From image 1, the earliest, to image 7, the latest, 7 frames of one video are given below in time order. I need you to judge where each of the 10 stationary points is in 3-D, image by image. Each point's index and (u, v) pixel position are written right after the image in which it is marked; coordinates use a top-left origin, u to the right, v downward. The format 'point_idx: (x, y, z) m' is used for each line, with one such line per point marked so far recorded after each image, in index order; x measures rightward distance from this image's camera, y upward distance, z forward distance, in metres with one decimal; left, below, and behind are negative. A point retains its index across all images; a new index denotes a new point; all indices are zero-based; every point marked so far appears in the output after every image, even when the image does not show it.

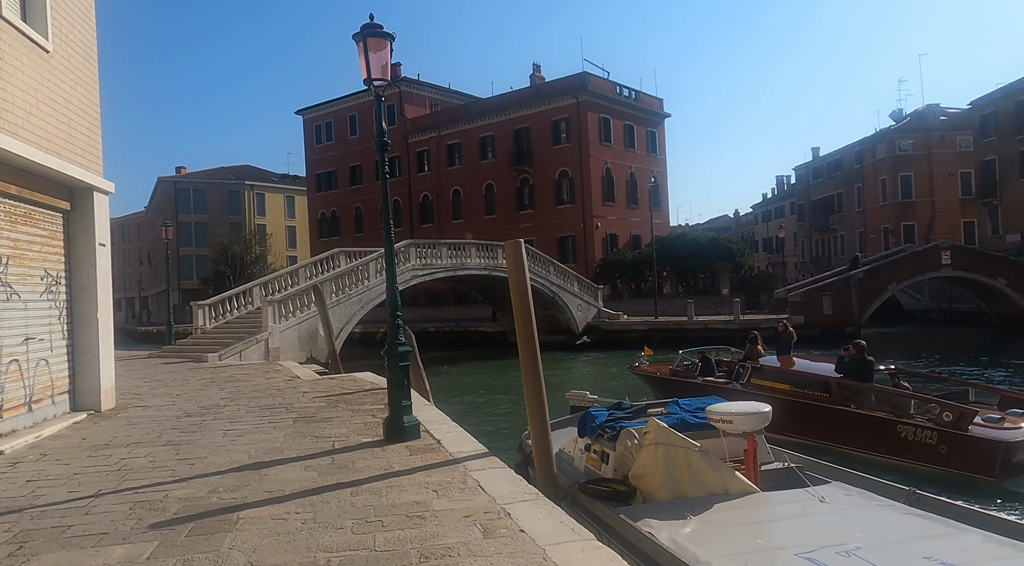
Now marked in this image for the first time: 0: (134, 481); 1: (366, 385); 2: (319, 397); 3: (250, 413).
0: (-3.2, -1.7, +5.8) m
1: (-2.5, -1.8, +11.7) m
2: (-2.9, -1.7, +10.5) m
3: (-3.5, -1.7, +9.1) m
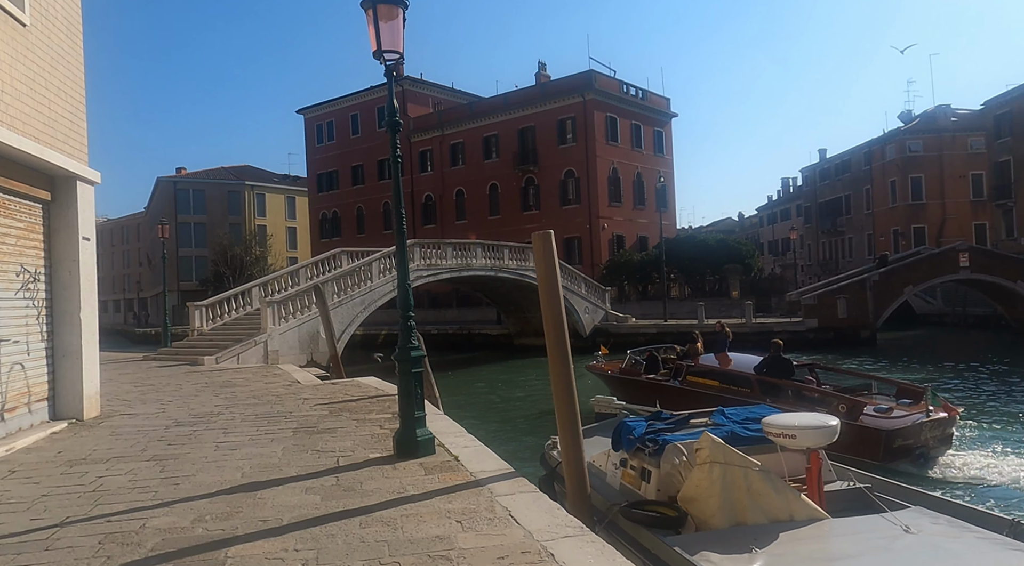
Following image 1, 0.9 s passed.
0: (-2.9, -1.6, +5.0) m
1: (-2.3, -1.7, +11.0) m
2: (-2.7, -1.7, +9.7) m
3: (-3.2, -1.7, +8.4) m
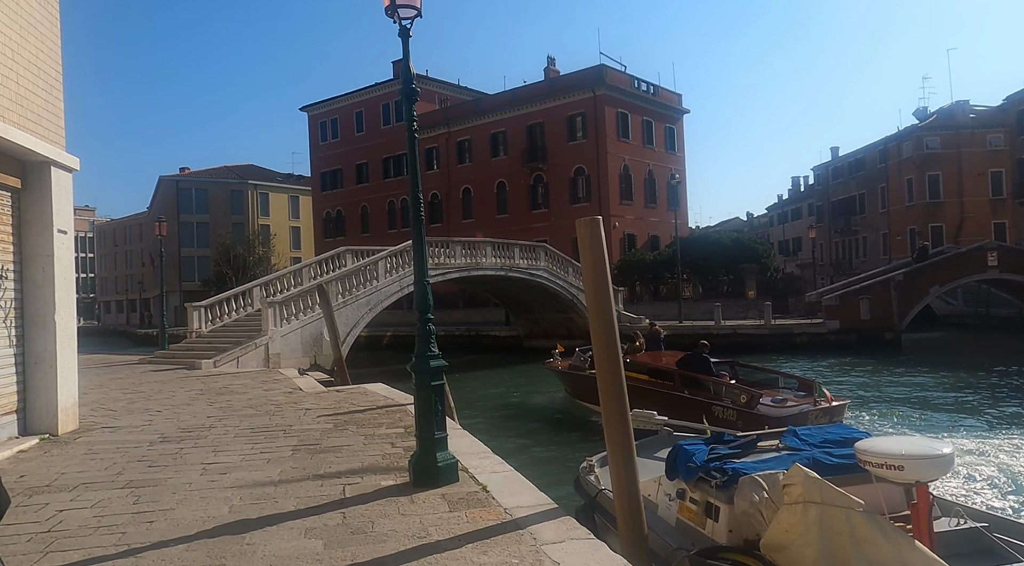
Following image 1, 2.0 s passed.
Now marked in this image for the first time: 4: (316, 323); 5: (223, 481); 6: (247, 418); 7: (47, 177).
0: (-2.7, -1.6, +4.1) m
1: (-1.9, -1.7, +10.0) m
2: (-2.4, -1.7, +8.7) m
3: (-2.9, -1.7, +7.4) m
4: (-5.2, -1.1, +18.3) m
5: (-2.4, -1.6, +5.7) m
6: (-3.4, -1.7, +8.8) m
7: (-5.3, +1.2, +7.8) m
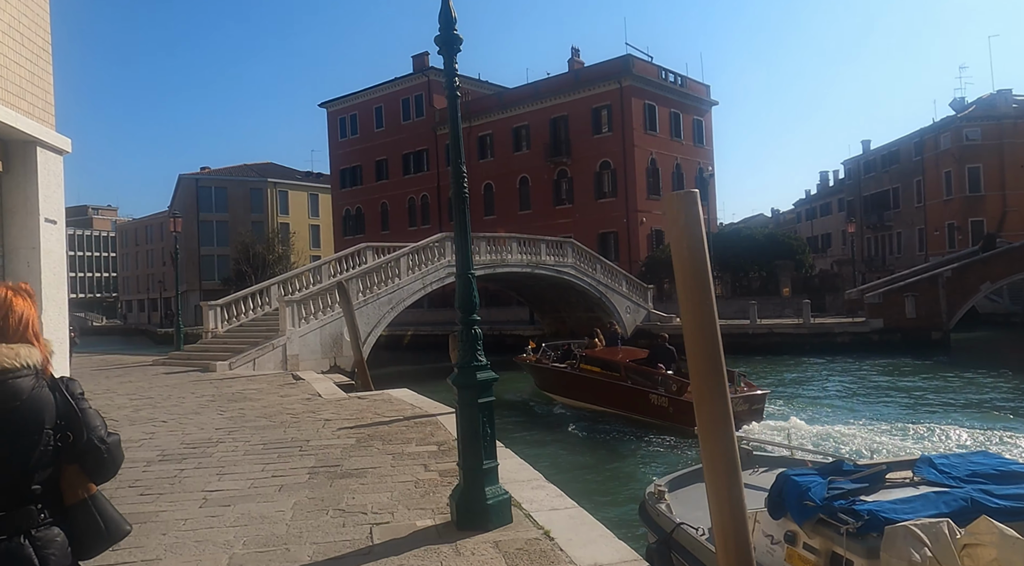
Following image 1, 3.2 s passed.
0: (-2.3, -1.6, +3.1) m
1: (-1.4, -1.7, +9.0) m
2: (-1.9, -1.6, +7.8) m
3: (-2.4, -1.7, +6.5) m
4: (-4.5, -1.0, +17.4) m
5: (-2.0, -1.6, +4.7) m
6: (-2.9, -1.7, +7.9) m
7: (-4.8, +1.2, +6.9) m
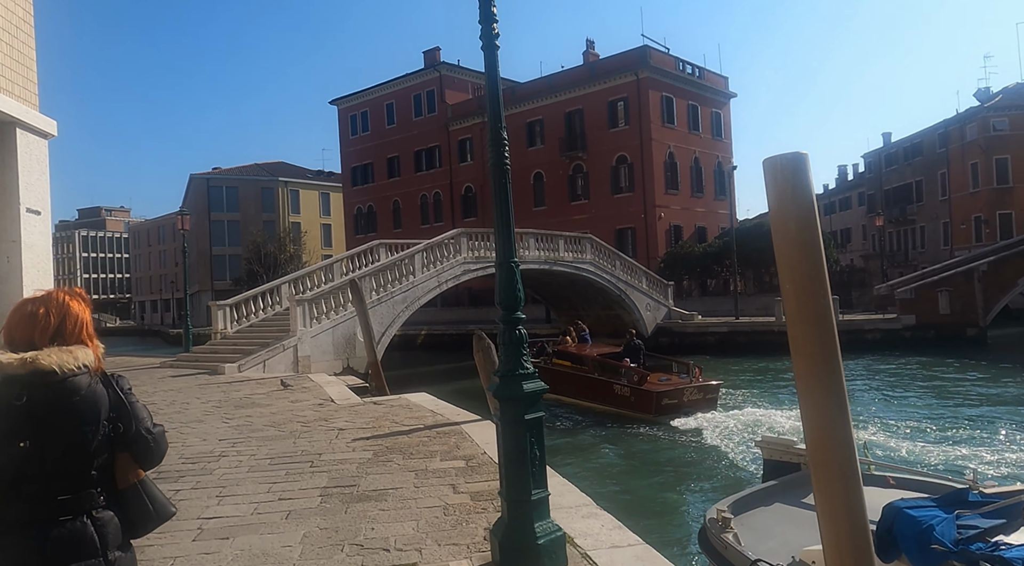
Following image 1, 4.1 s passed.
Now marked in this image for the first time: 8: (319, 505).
0: (-2.0, -1.5, +2.3) m
1: (-1.0, -1.6, +8.3) m
2: (-1.5, -1.6, +7.0) m
3: (-2.1, -1.6, +5.7) m
4: (-4.0, -1.0, +16.7) m
5: (-1.7, -1.6, +4.0) m
6: (-2.6, -1.7, +7.2) m
7: (-4.5, +1.3, +6.2) m
8: (-1.4, -1.6, +4.9) m
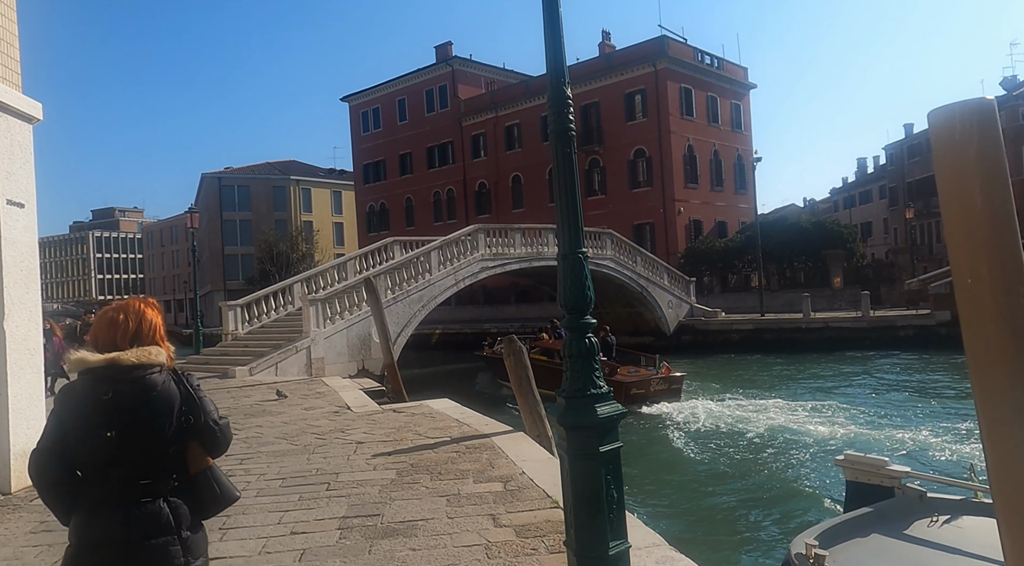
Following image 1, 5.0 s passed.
0: (-1.7, -1.5, +1.6) m
1: (-0.7, -1.6, +7.5) m
2: (-1.2, -1.6, +6.3) m
3: (-1.8, -1.6, +5.0) m
4: (-3.4, -0.9, +16.0) m
5: (-1.4, -1.6, +3.3) m
6: (-2.2, -1.6, +6.5) m
7: (-4.2, +1.2, +5.5) m
8: (-1.1, -1.6, +4.1) m
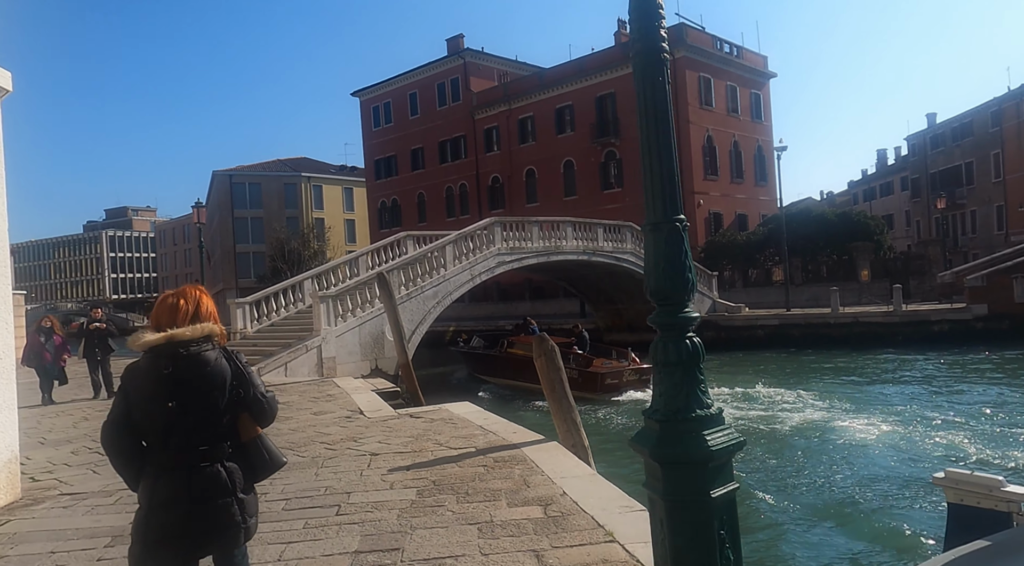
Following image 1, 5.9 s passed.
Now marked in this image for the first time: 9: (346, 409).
0: (-1.5, -1.5, +0.9) m
1: (-0.4, -1.5, +6.8) m
2: (-0.9, -1.5, +5.5) m
3: (-1.5, -1.5, +4.3) m
4: (-3.0, -0.8, +15.3) m
5: (-1.1, -1.5, +2.5) m
6: (-1.9, -1.6, +5.7) m
7: (-3.9, +1.3, +4.8) m
8: (-0.8, -1.5, +3.4) m
9: (-2.2, -1.7, +9.0) m
